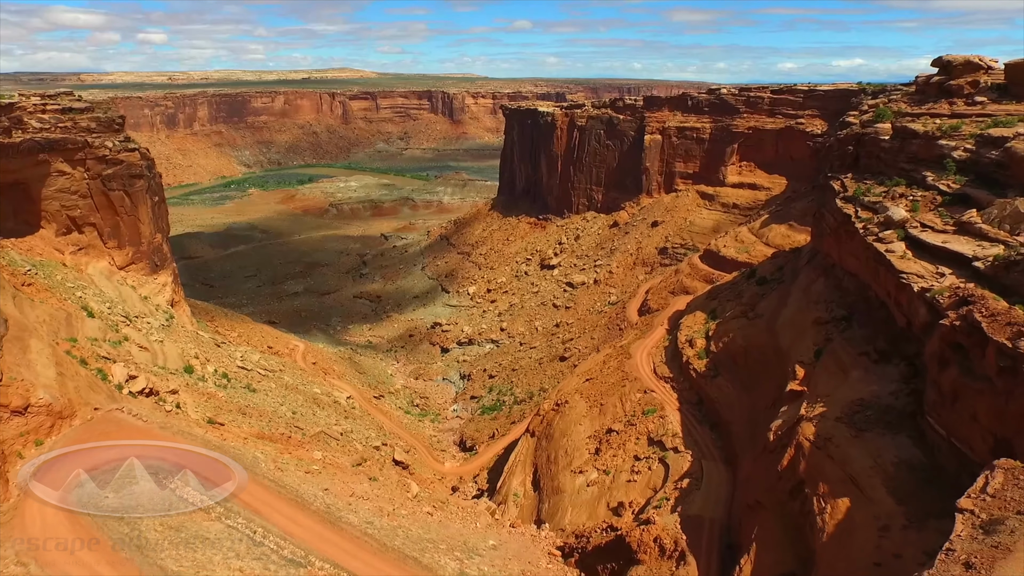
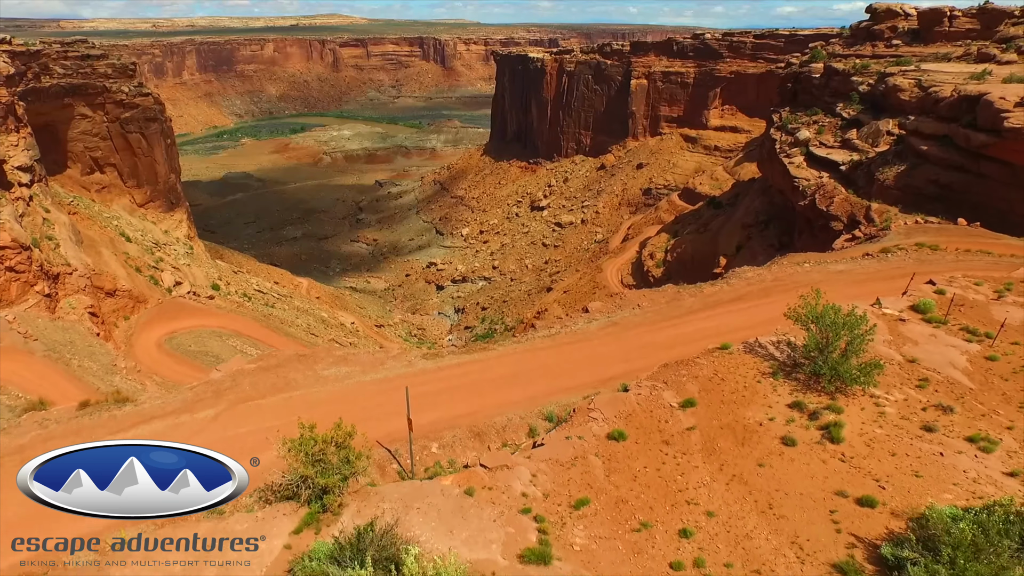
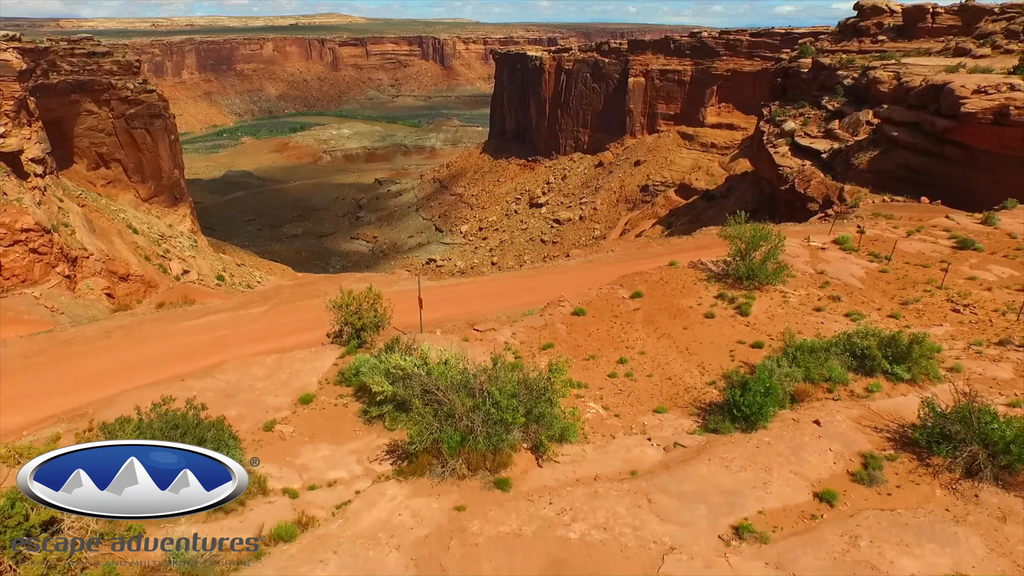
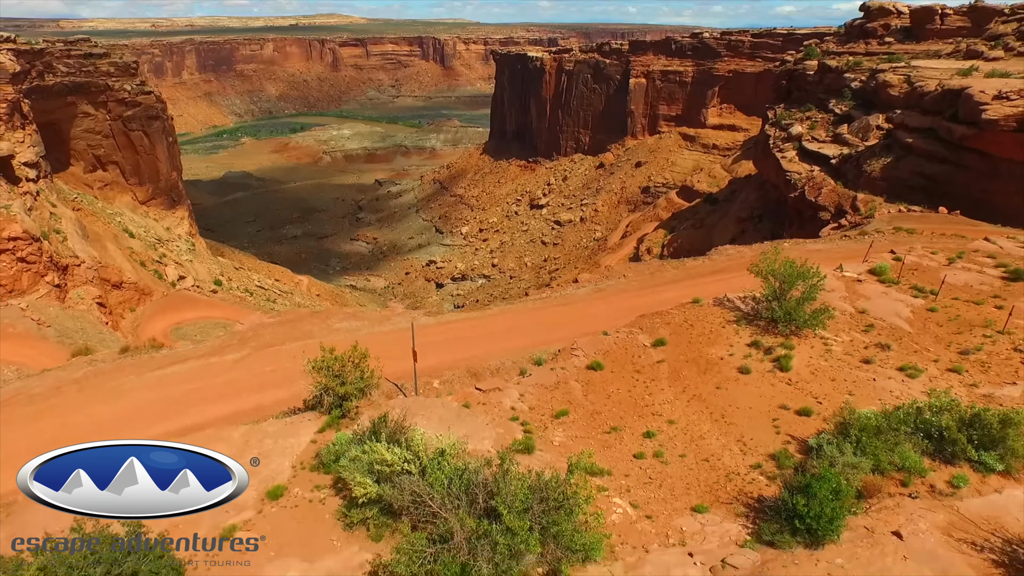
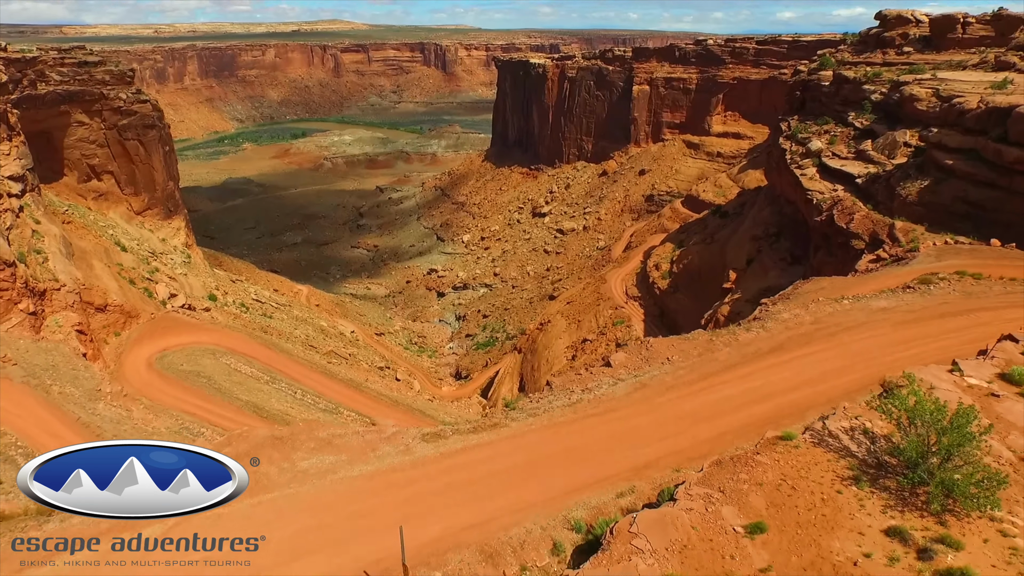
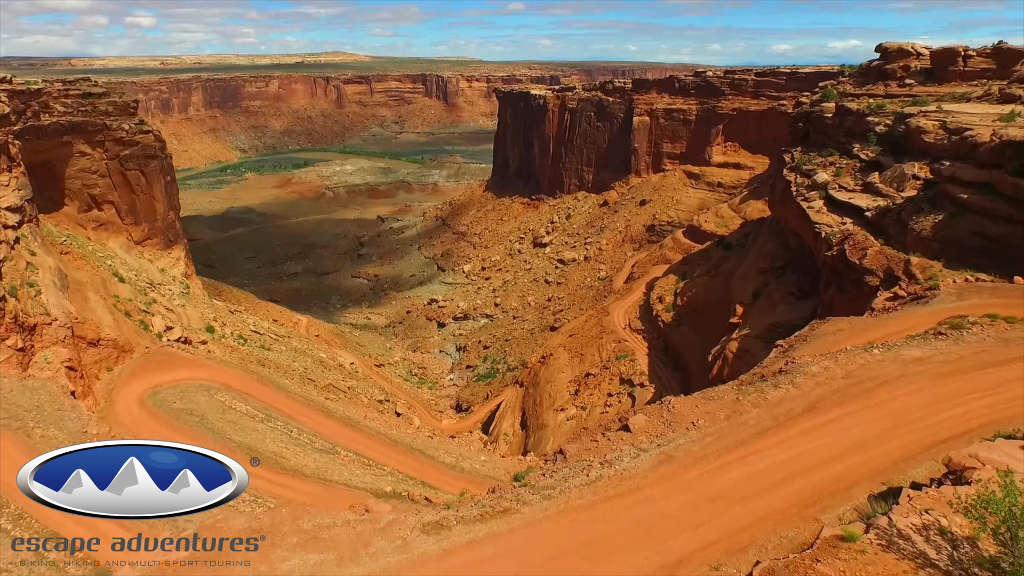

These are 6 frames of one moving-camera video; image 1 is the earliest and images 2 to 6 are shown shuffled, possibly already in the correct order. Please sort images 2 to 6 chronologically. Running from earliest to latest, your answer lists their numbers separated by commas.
6, 5, 2, 4, 3
